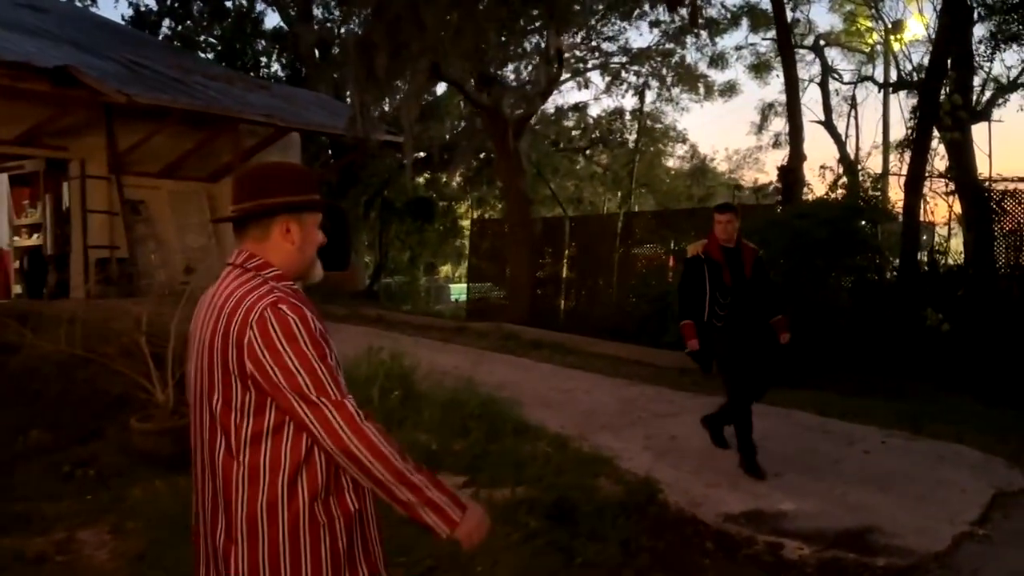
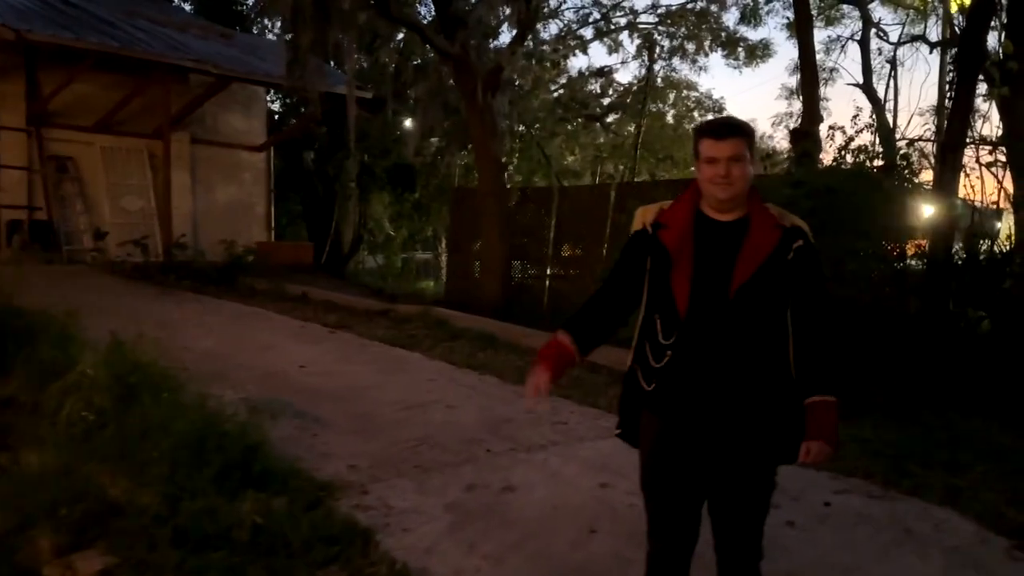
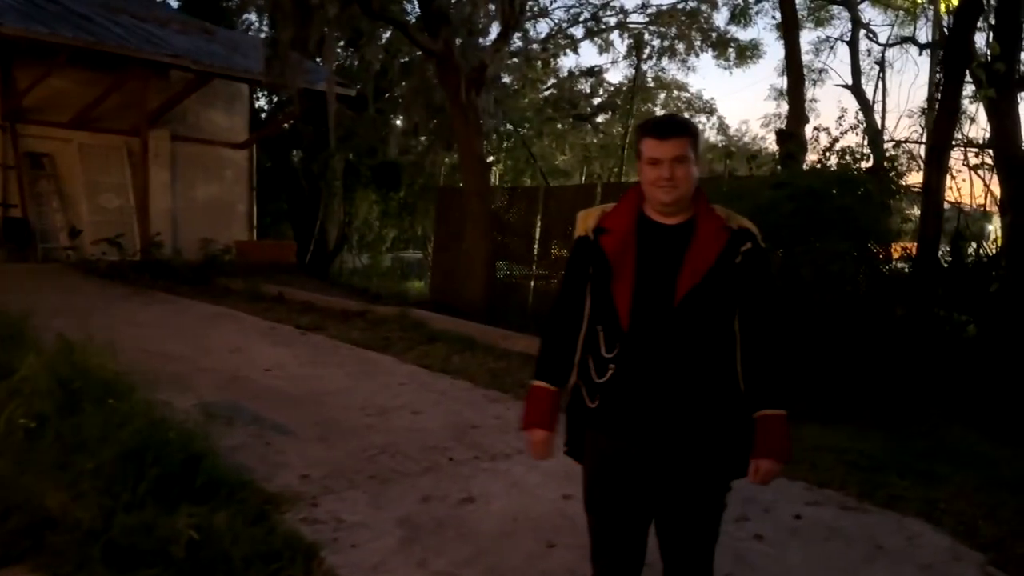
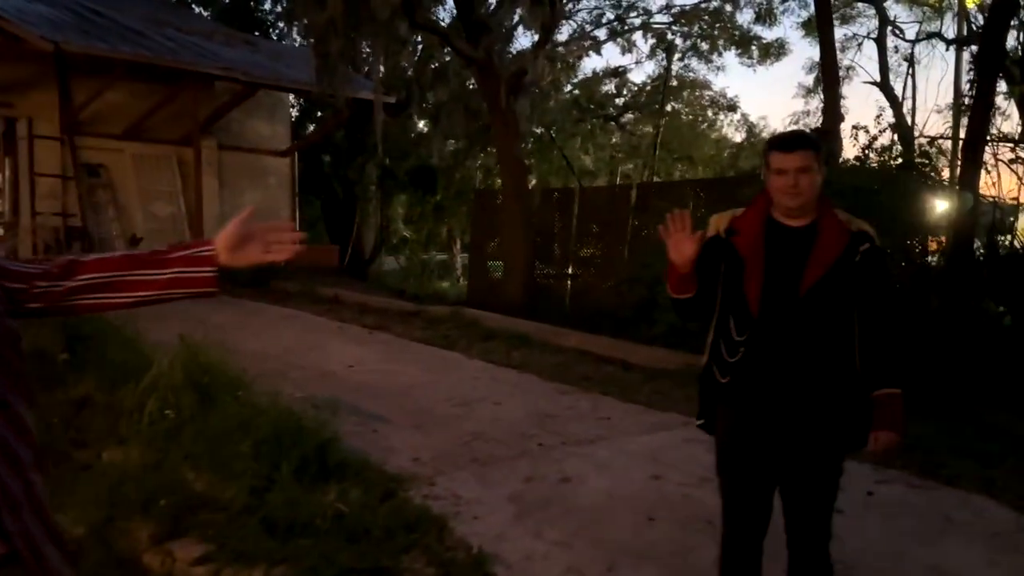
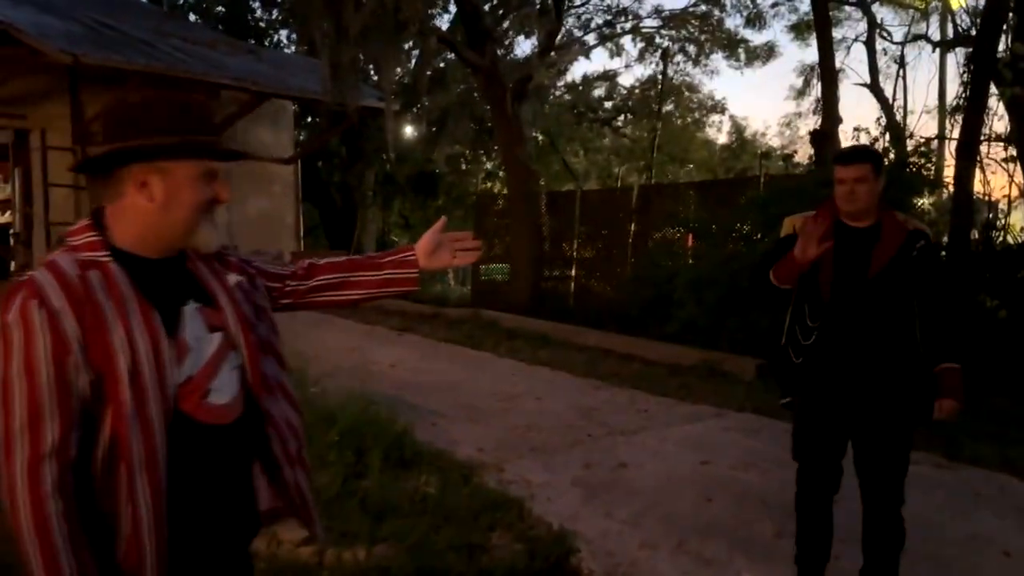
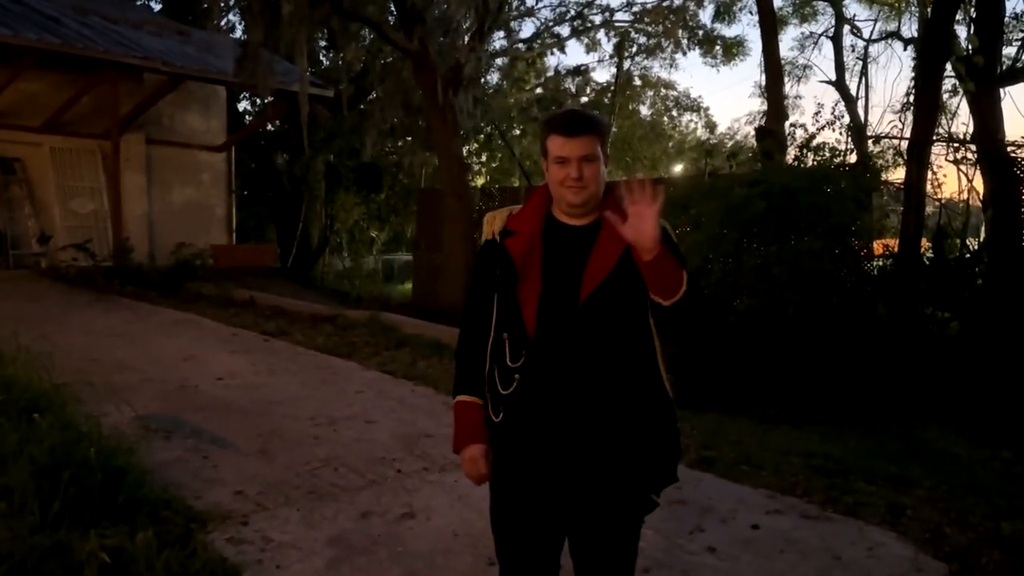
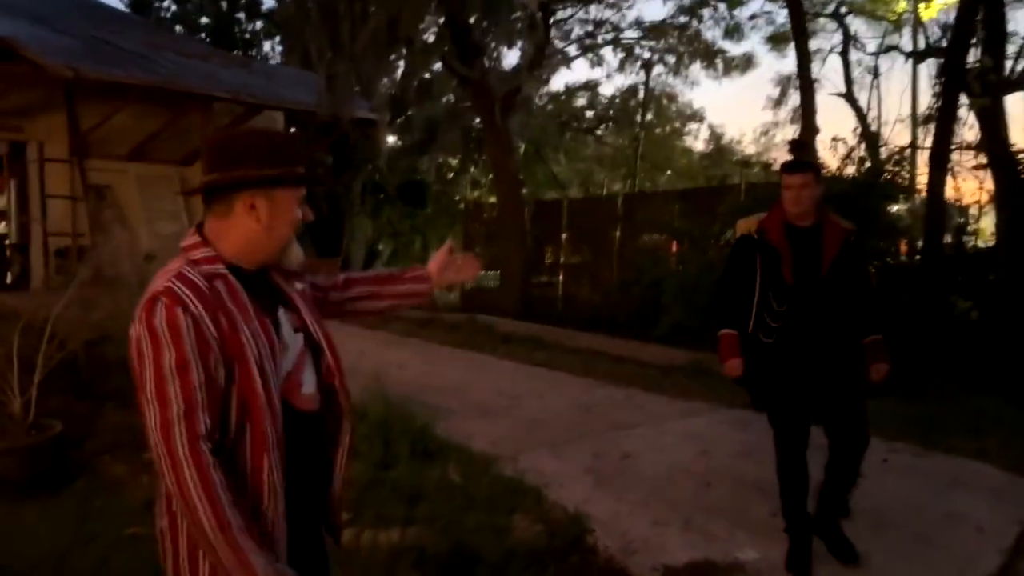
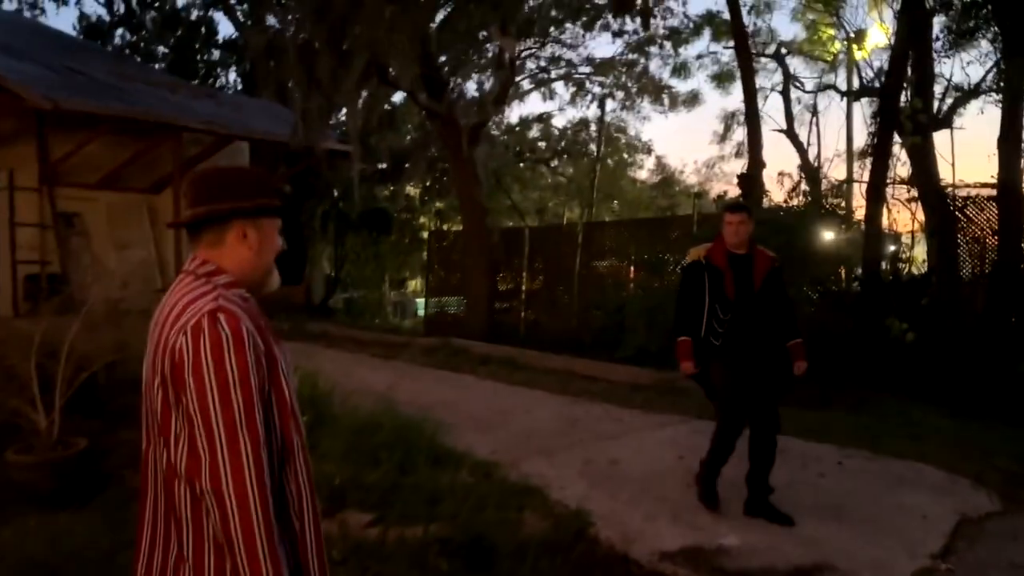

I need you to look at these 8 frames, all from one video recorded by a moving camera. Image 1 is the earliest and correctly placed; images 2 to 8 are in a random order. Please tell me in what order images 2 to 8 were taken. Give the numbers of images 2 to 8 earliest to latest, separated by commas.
8, 7, 5, 4, 2, 3, 6
